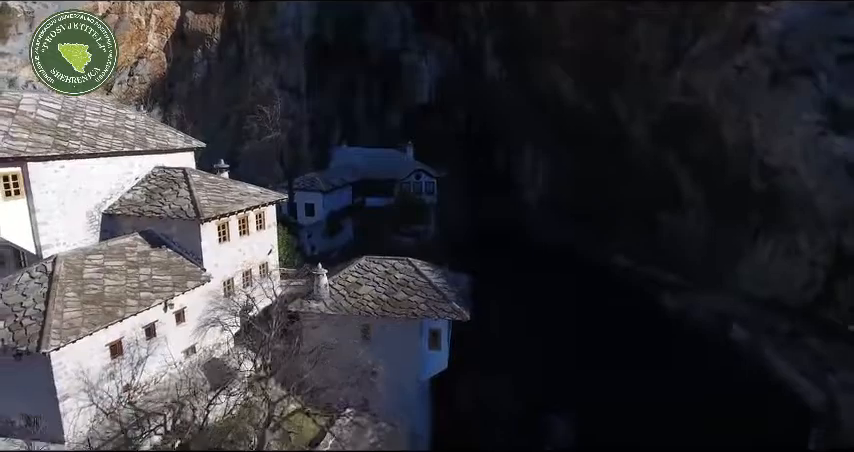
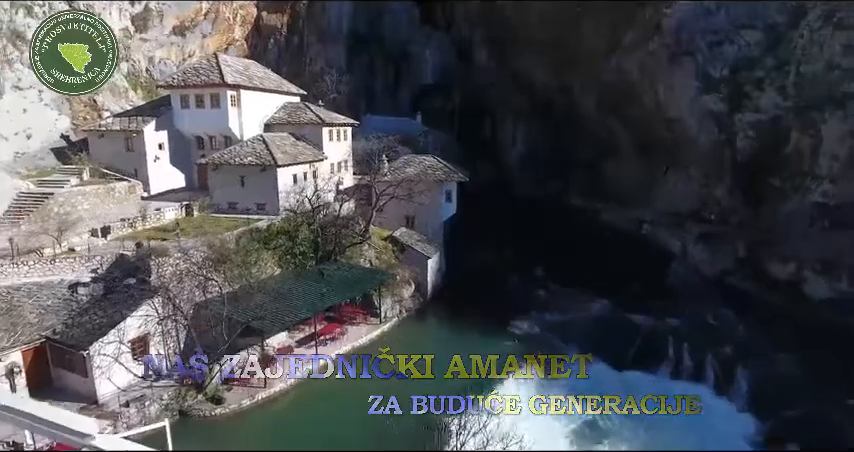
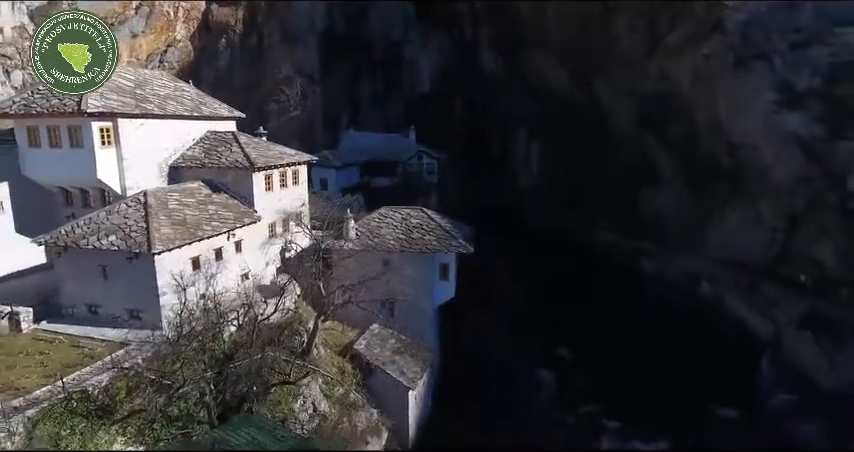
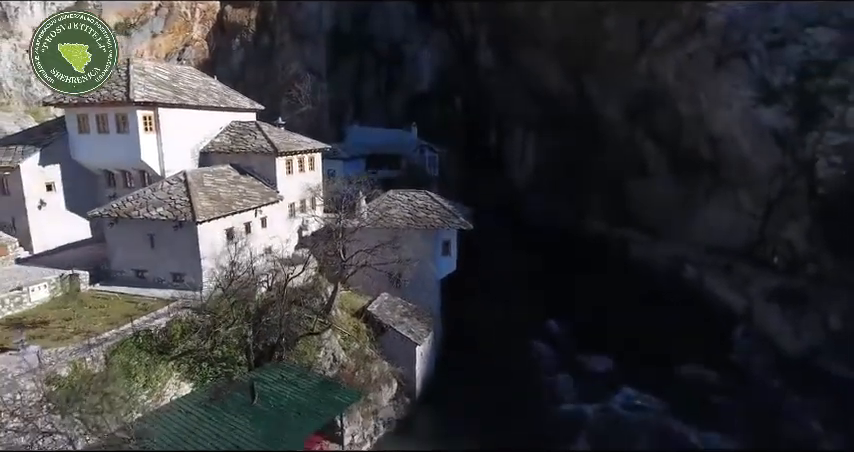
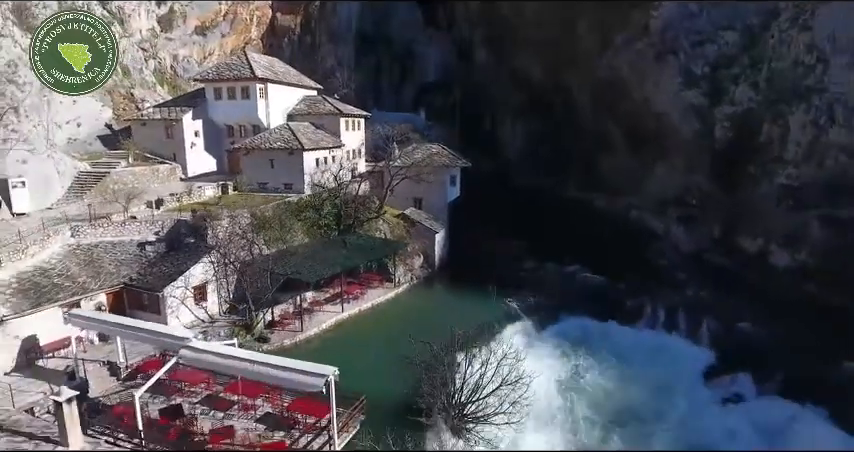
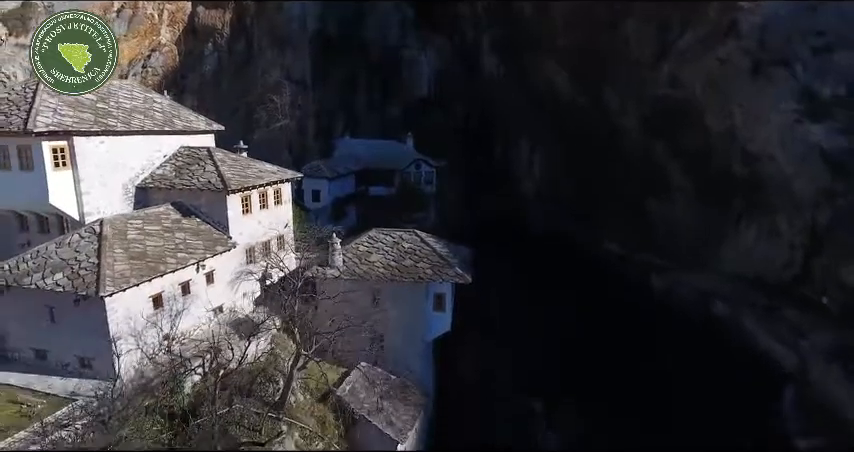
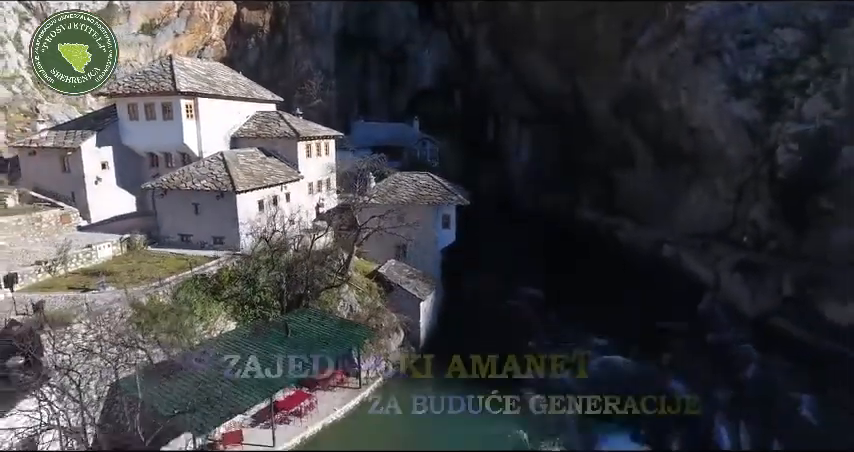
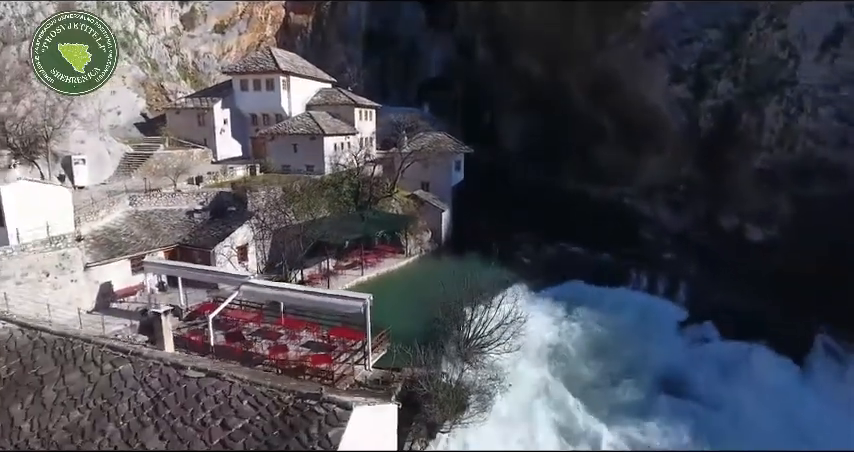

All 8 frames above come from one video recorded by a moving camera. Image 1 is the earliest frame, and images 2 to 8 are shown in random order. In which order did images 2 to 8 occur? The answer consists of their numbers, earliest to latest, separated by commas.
6, 3, 4, 7, 2, 5, 8
